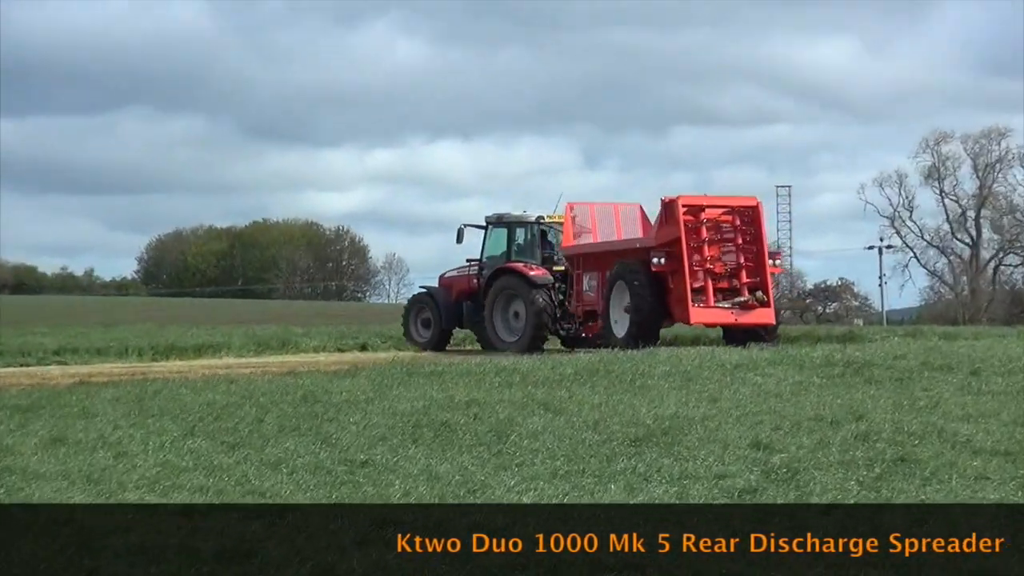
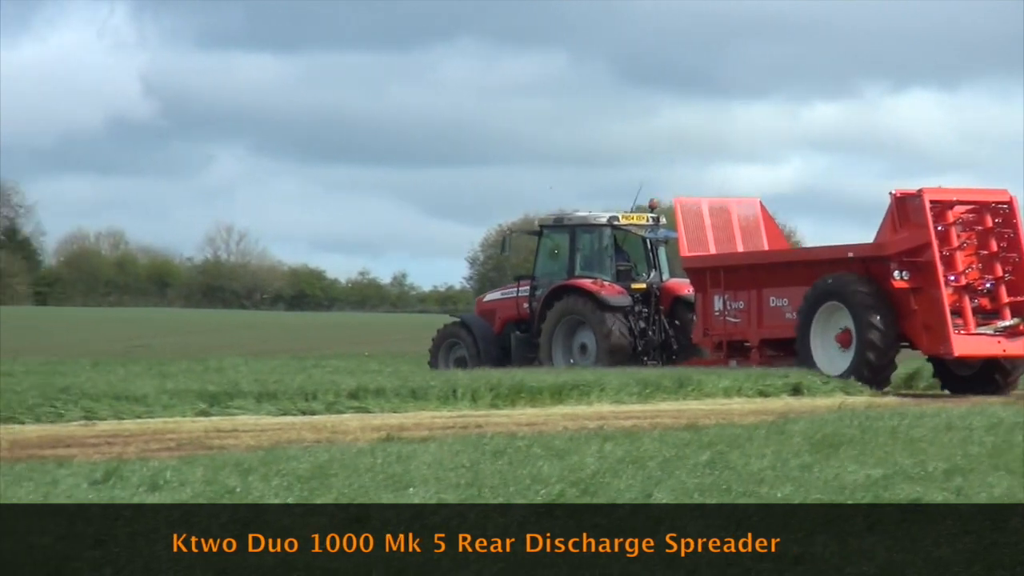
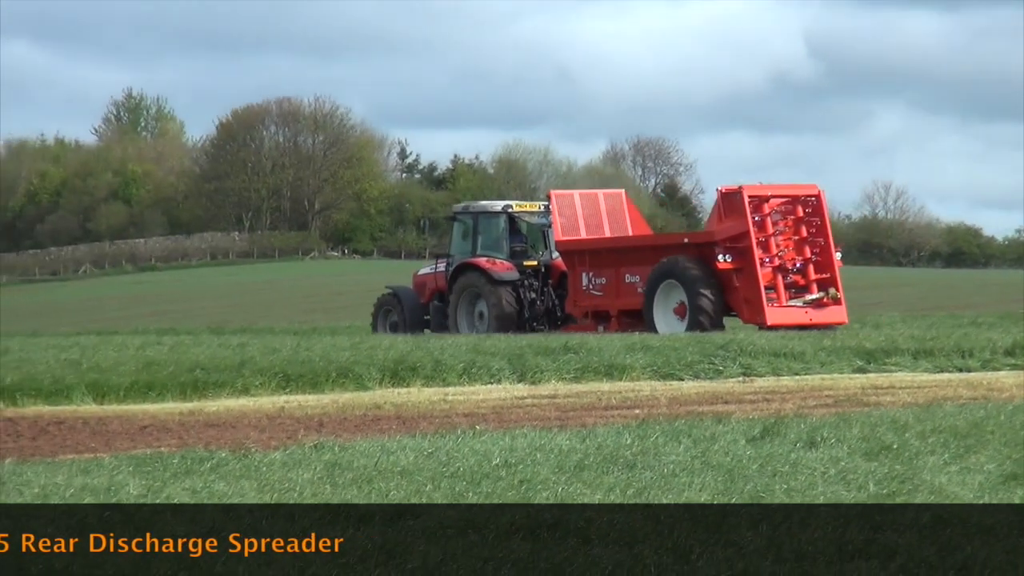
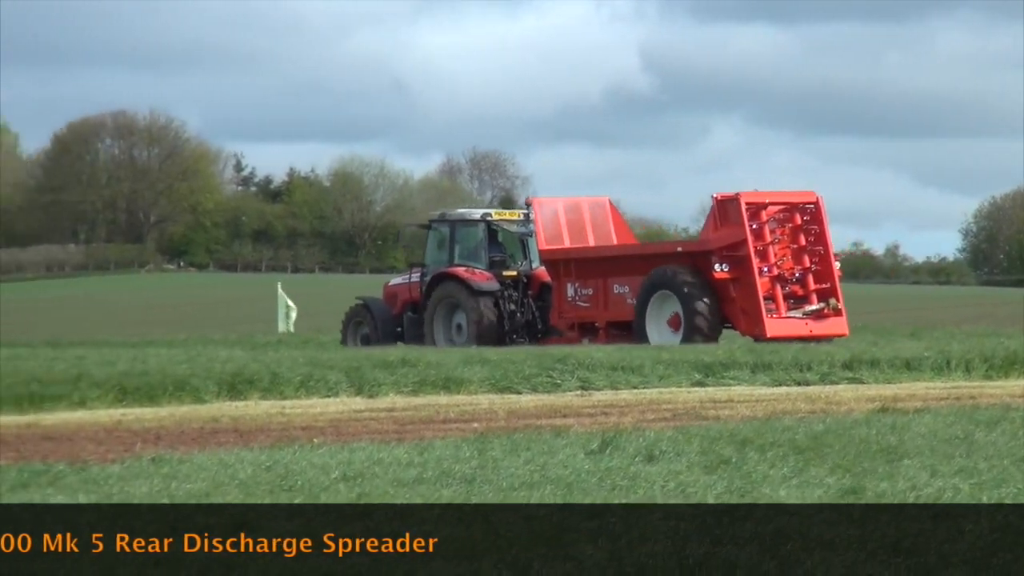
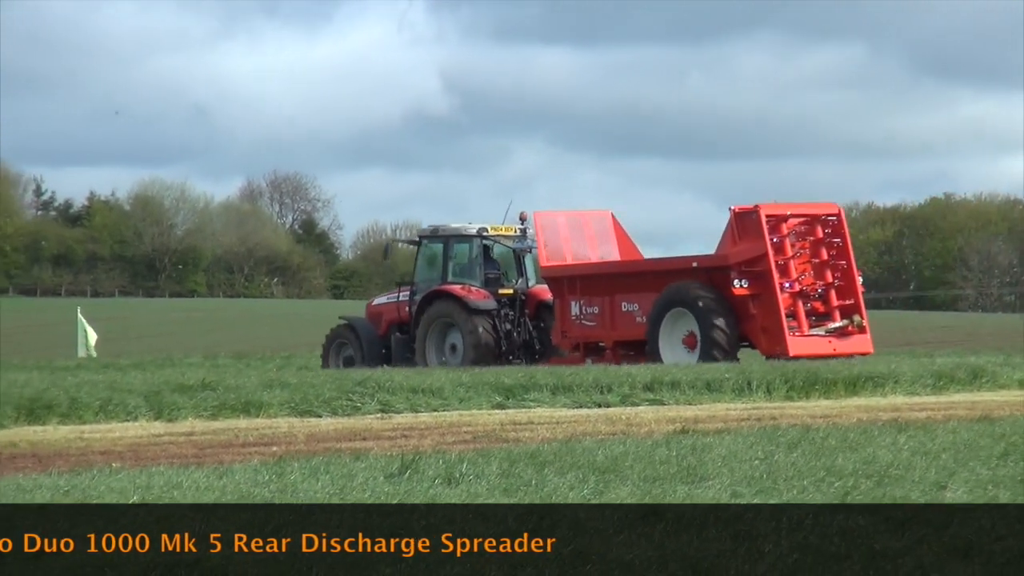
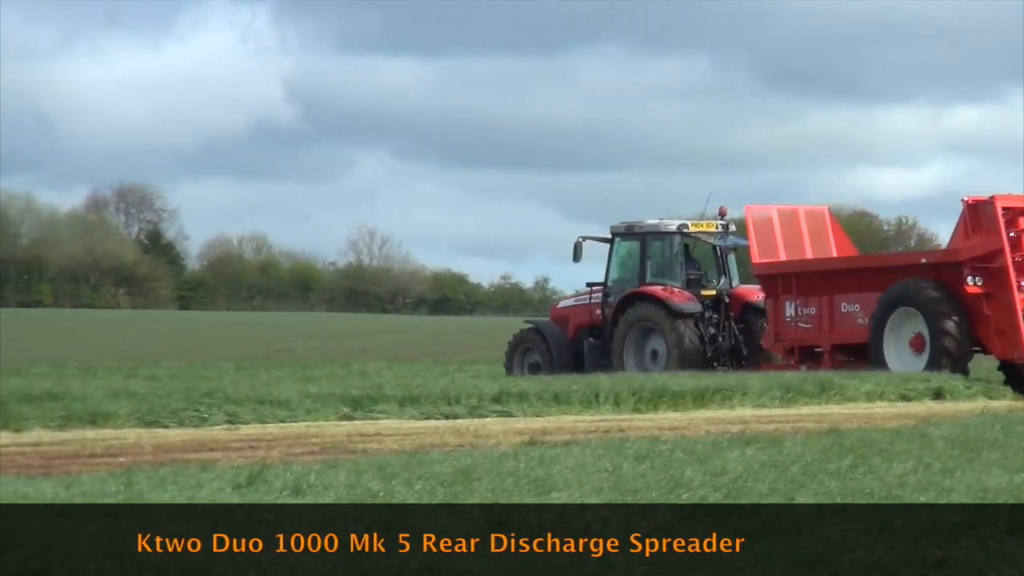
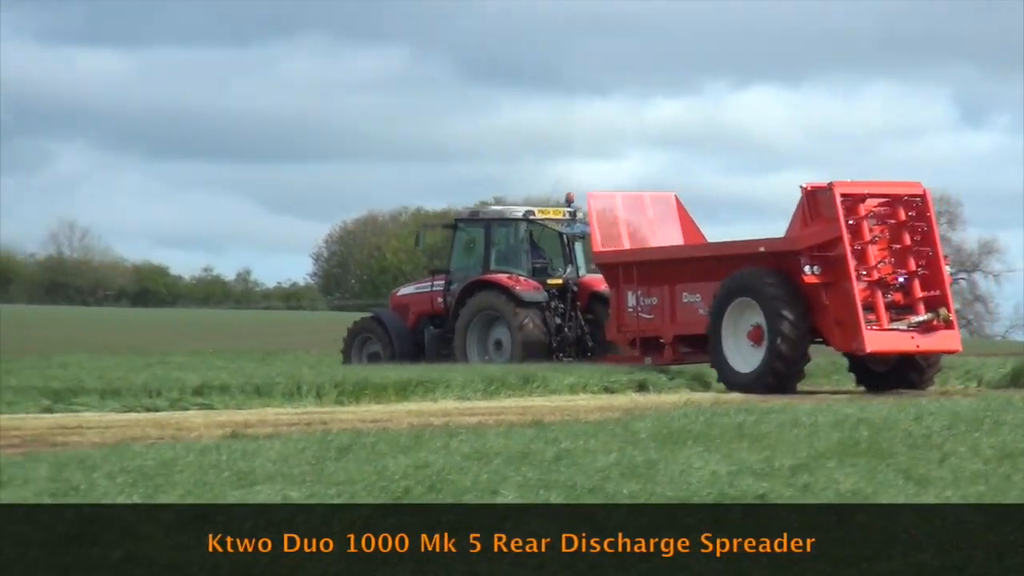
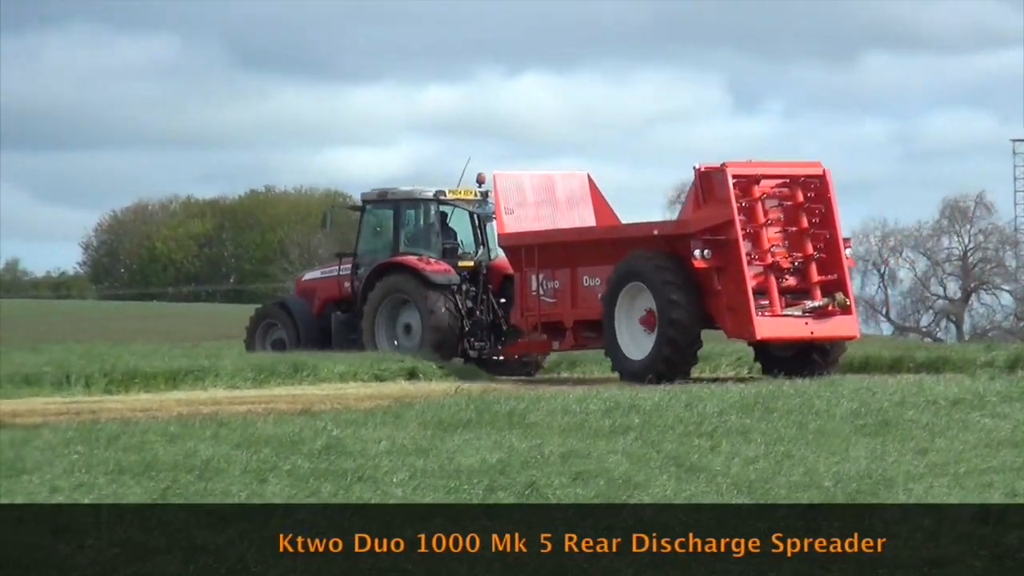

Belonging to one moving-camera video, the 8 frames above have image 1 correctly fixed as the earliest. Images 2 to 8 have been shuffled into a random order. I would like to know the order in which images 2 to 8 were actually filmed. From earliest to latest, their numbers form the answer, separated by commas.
8, 7, 2, 6, 5, 4, 3
